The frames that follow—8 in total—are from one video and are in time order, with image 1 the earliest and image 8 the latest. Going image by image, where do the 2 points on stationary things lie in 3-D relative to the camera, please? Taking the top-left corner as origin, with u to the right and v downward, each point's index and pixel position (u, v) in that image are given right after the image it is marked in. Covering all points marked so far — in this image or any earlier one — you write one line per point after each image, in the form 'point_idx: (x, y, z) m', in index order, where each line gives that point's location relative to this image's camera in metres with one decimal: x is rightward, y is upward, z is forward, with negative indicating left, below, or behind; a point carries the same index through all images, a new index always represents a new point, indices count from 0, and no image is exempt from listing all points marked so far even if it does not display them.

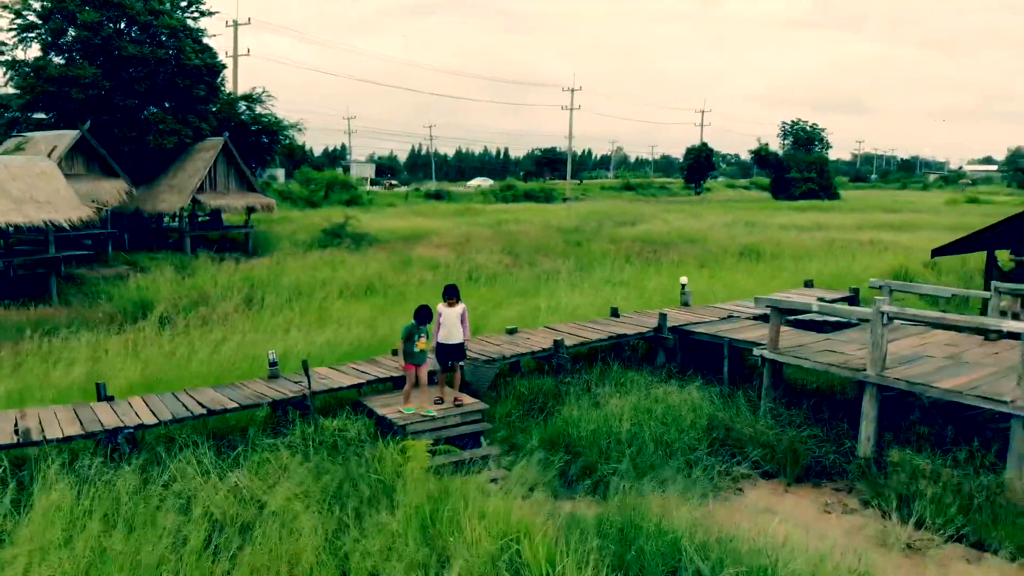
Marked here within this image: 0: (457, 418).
0: (-0.5, -1.2, +8.1) m
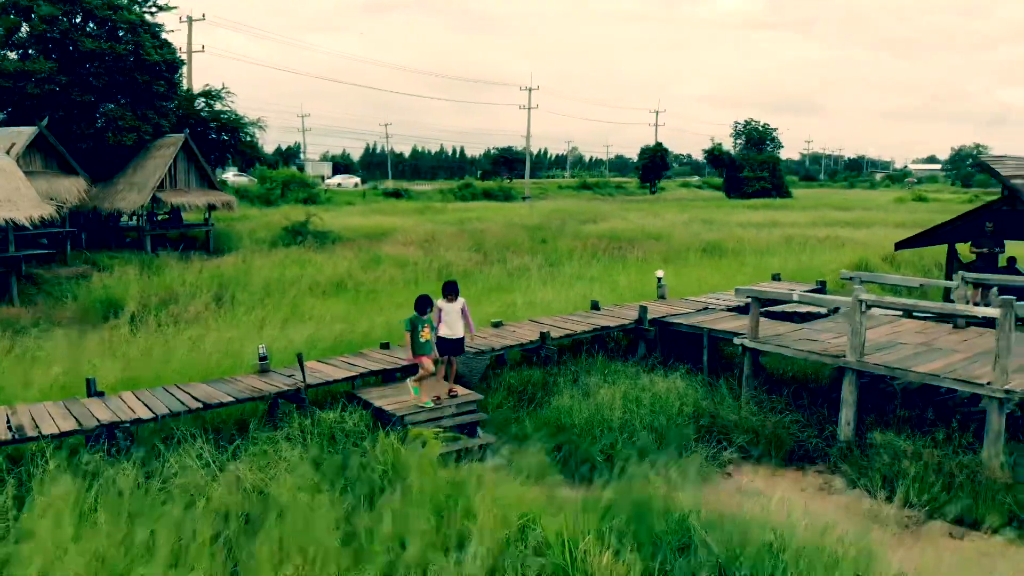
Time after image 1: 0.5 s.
0: (-0.6, -1.1, +8.2) m
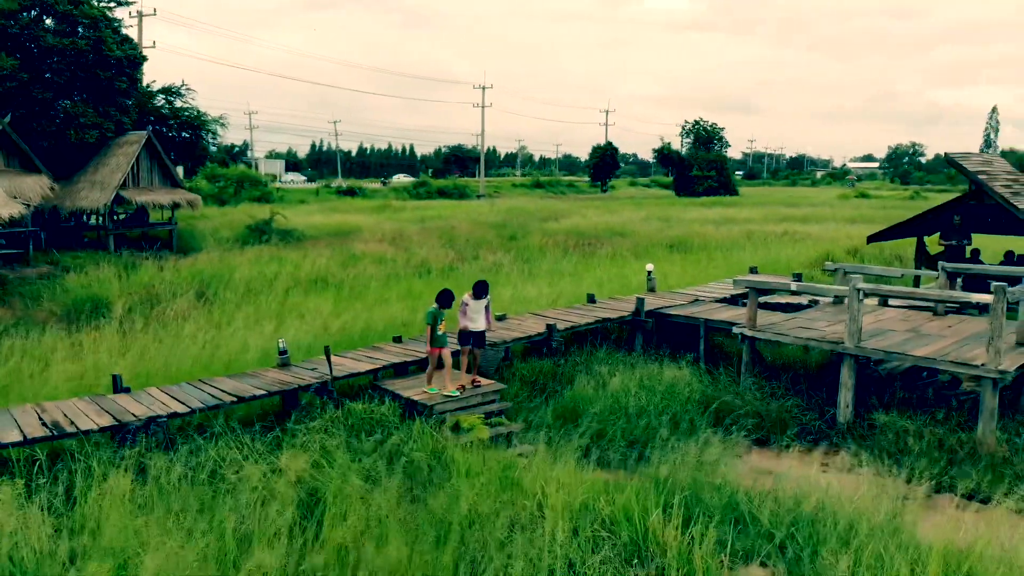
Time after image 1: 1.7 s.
0: (-0.3, -1.0, +8.4) m
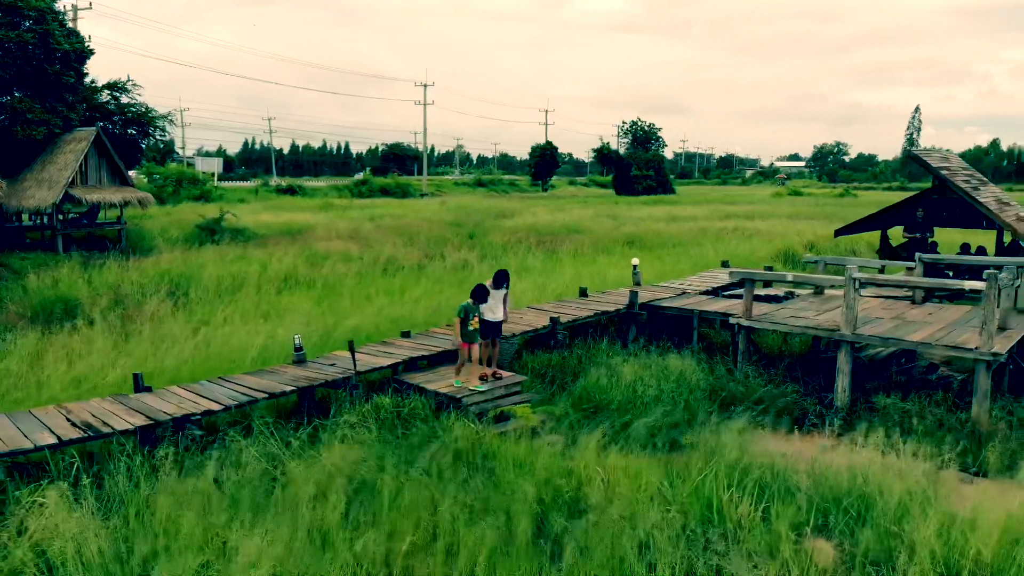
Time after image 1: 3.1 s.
0: (-0.1, -1.0, +8.6) m
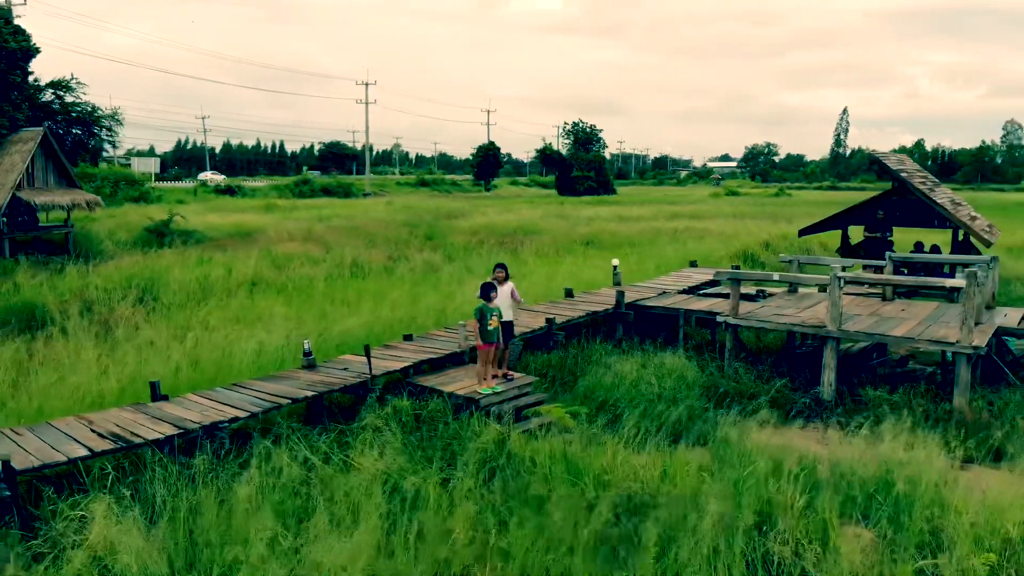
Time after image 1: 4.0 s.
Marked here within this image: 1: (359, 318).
0: (0.0, -1.0, +8.8) m
1: (-2.2, -0.5, +13.0) m
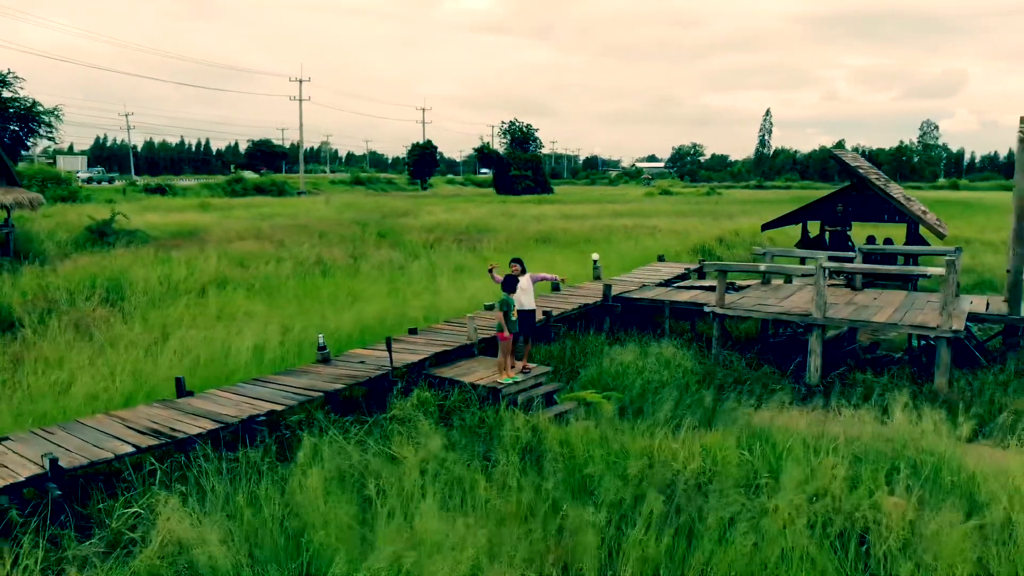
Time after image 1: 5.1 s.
0: (+0.2, -0.9, +9.0) m
1: (-2.4, -0.4, +13.0) m
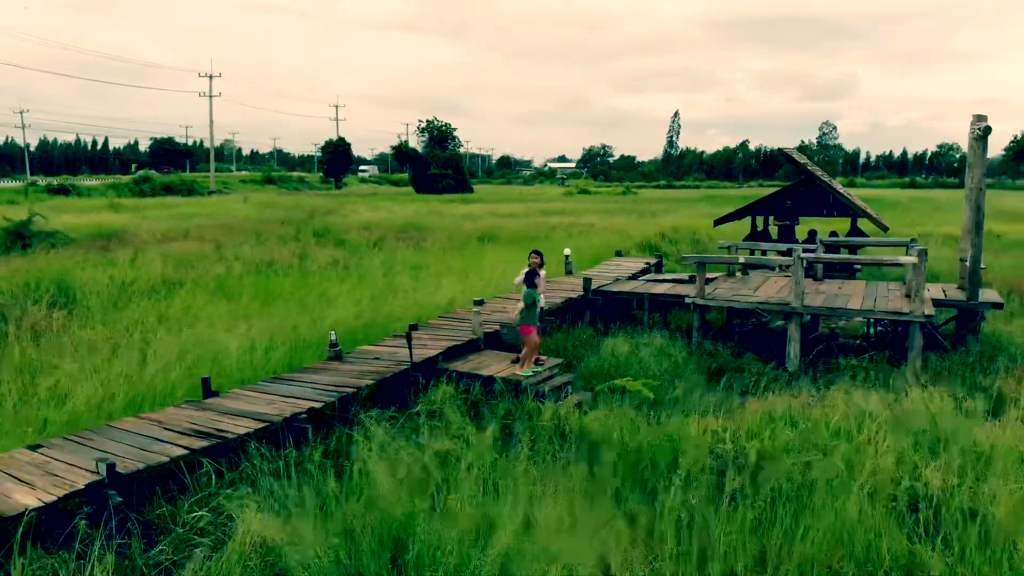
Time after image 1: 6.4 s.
0: (+0.4, -0.9, +9.2) m
1: (-2.7, -0.4, +12.8) m
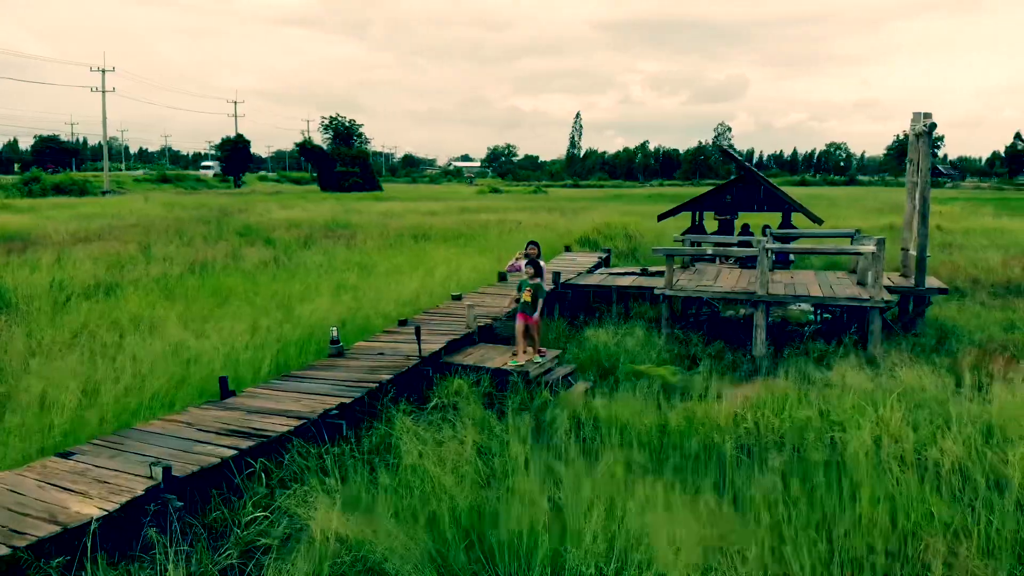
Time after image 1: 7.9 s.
0: (+0.4, -0.8, +9.3) m
1: (-3.1, -0.3, +12.6) m
